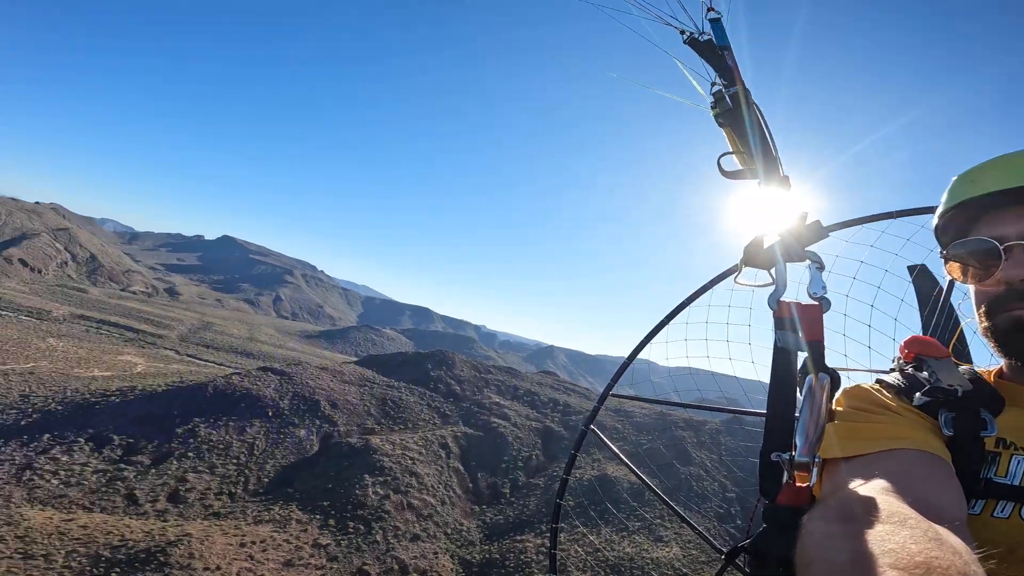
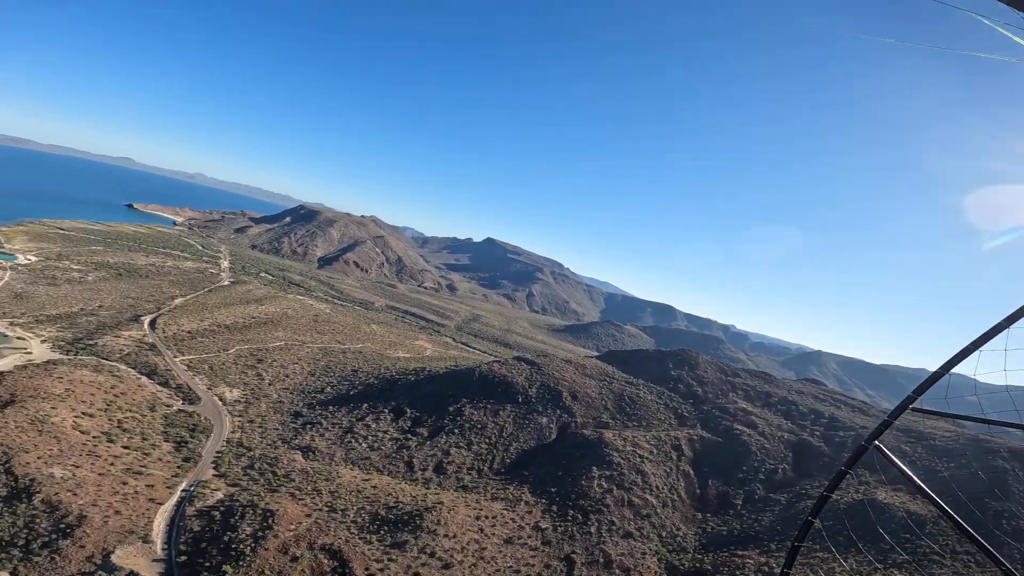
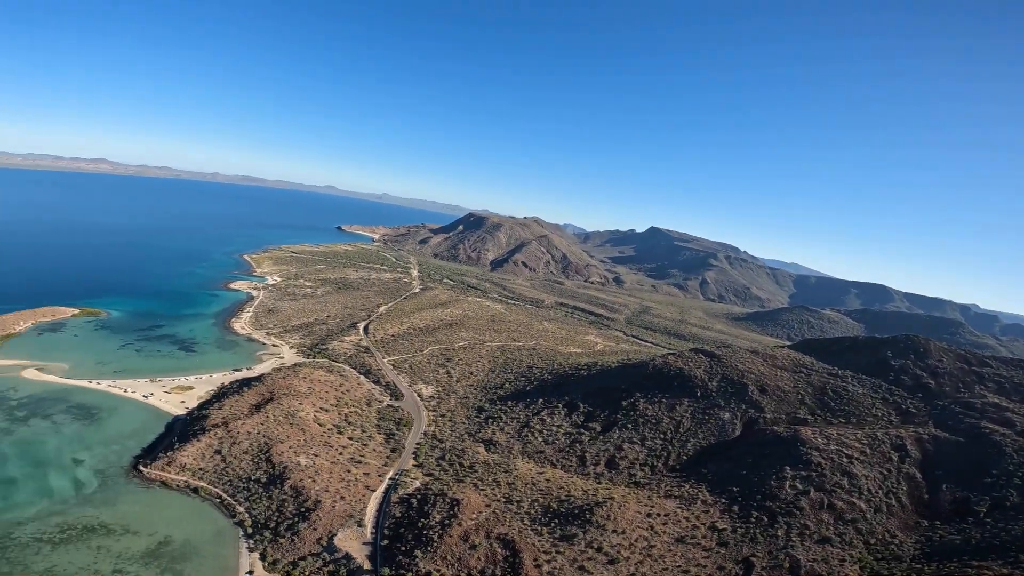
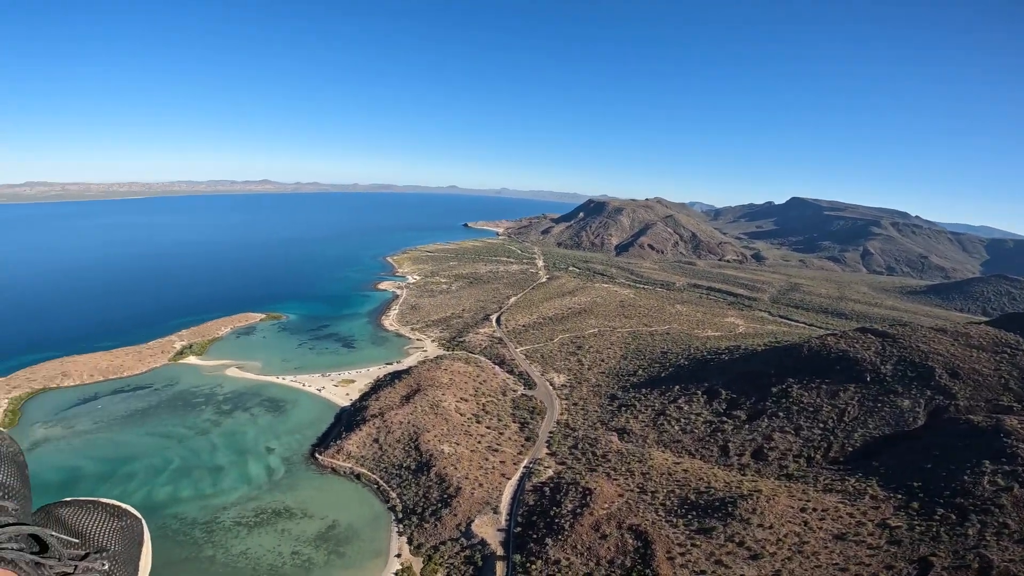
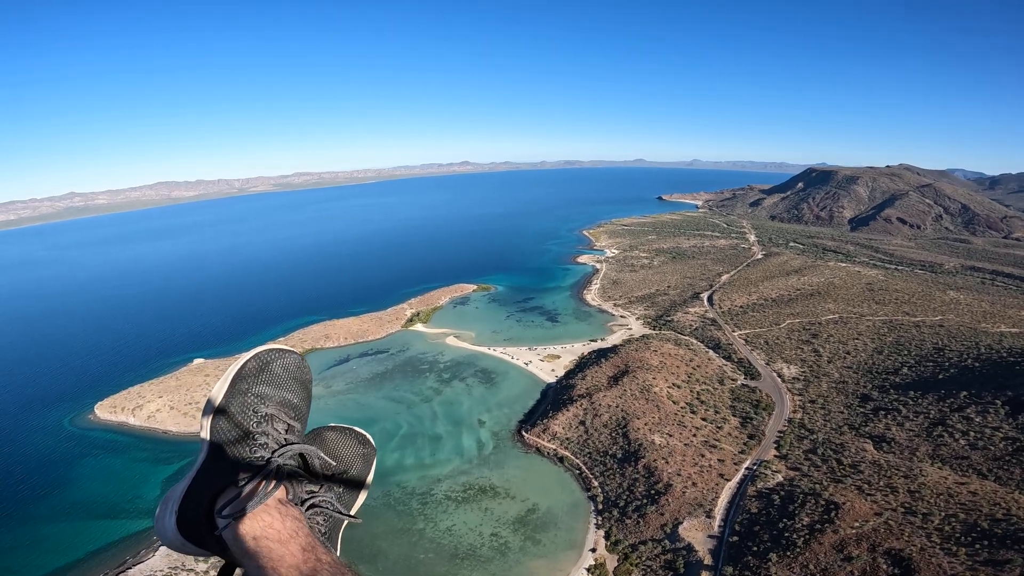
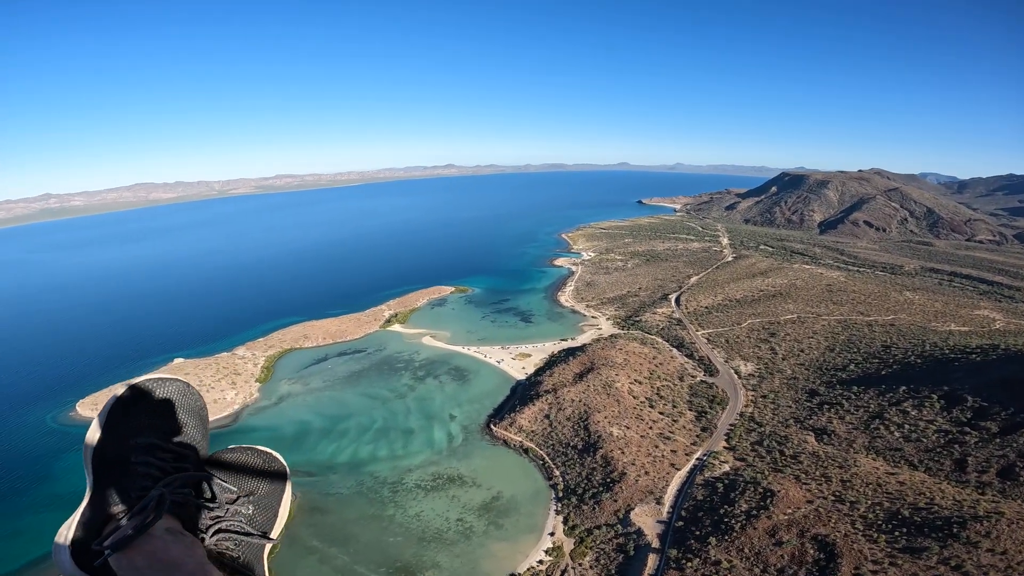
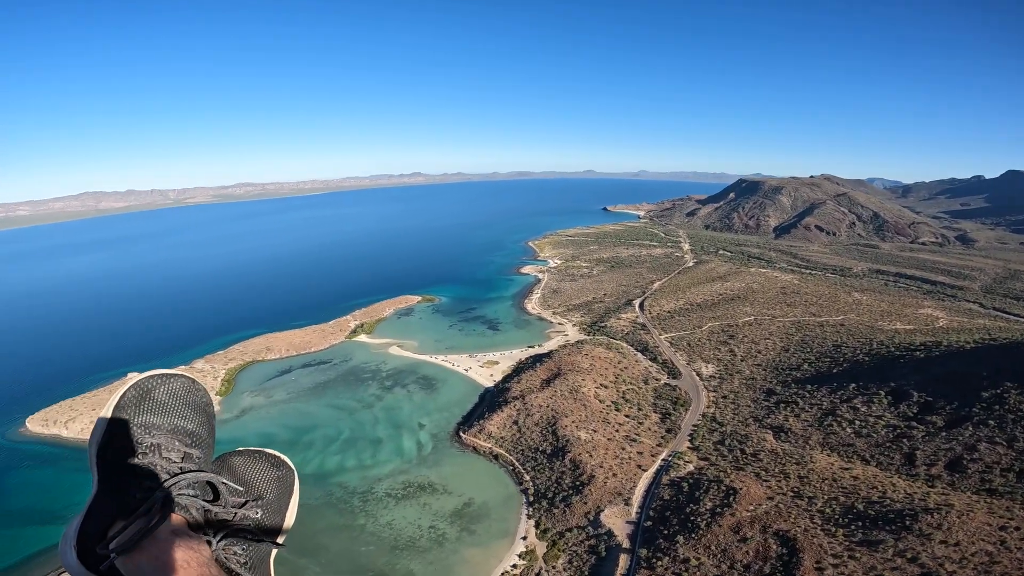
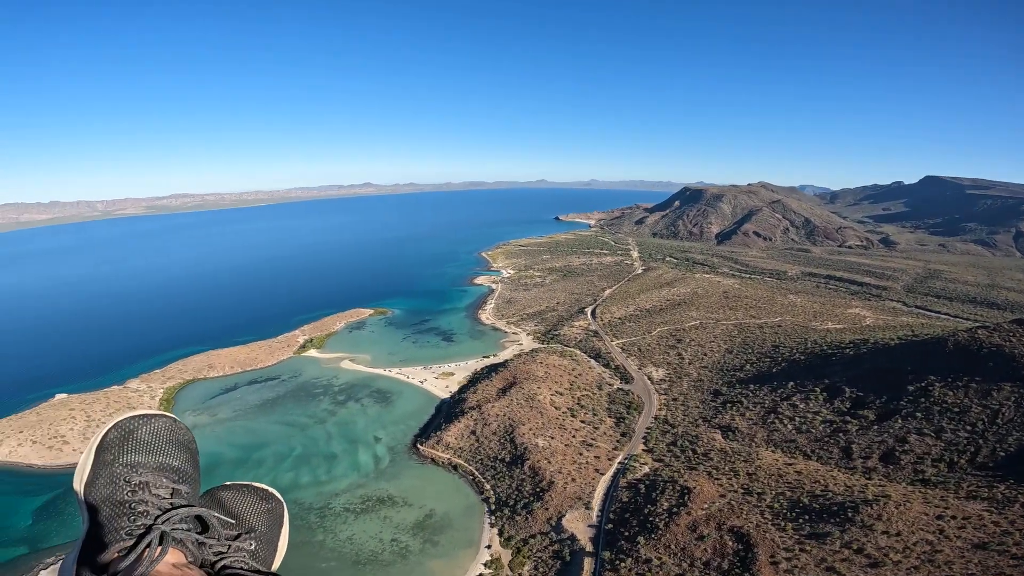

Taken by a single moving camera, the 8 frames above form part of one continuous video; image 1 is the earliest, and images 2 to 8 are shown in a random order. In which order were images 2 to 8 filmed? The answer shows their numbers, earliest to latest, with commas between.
2, 3, 4, 8, 7, 6, 5
